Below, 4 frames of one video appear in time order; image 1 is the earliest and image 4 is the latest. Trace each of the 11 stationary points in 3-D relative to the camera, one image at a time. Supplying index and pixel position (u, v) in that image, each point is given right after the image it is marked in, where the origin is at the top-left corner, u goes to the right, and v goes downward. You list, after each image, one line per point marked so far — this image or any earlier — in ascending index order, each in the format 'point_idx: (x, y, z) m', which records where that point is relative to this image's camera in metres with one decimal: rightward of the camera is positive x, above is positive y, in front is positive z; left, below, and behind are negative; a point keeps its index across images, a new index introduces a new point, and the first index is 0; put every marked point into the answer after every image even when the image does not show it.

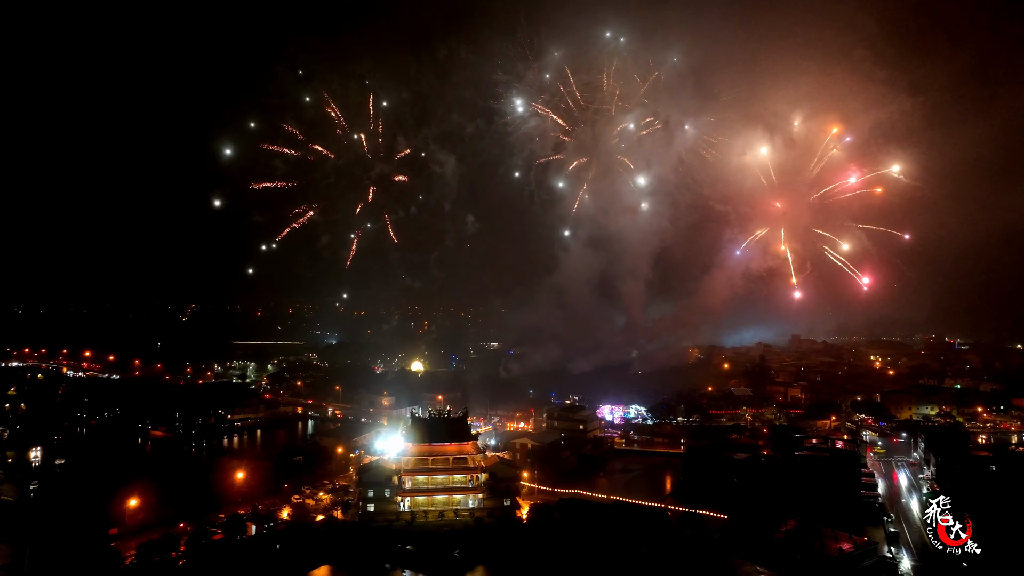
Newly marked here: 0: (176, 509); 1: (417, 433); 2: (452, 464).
0: (-7.1, -4.6, +11.4) m
1: (-2.3, -3.3, +12.4) m
2: (-1.4, -3.9, +12.1) m
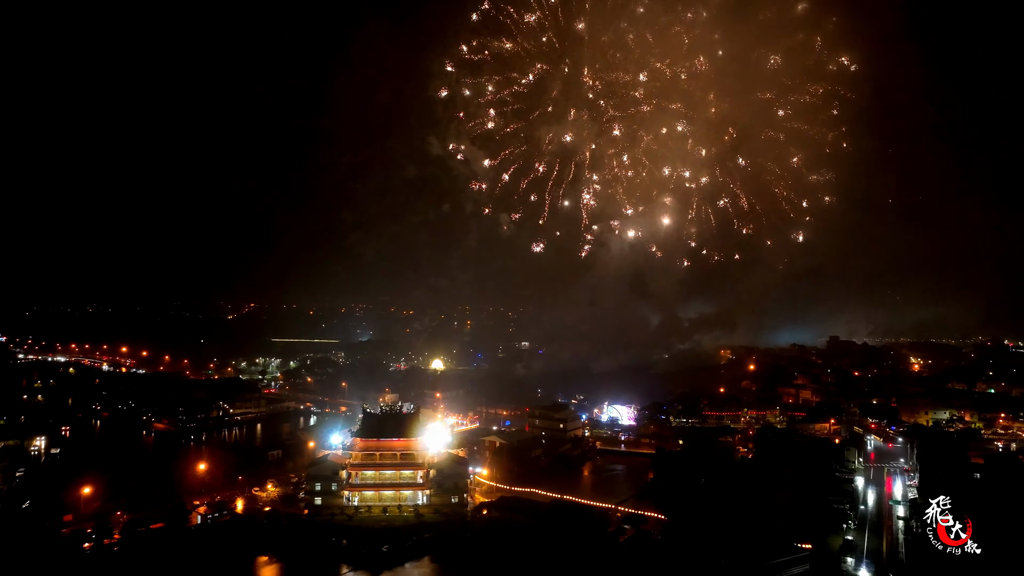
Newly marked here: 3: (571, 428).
0: (-8.3, -4.5, +11.7) m
1: (-3.4, -3.2, +12.4) m
2: (-2.5, -3.8, +12.0) m
3: (+2.0, -4.8, +18.9) m
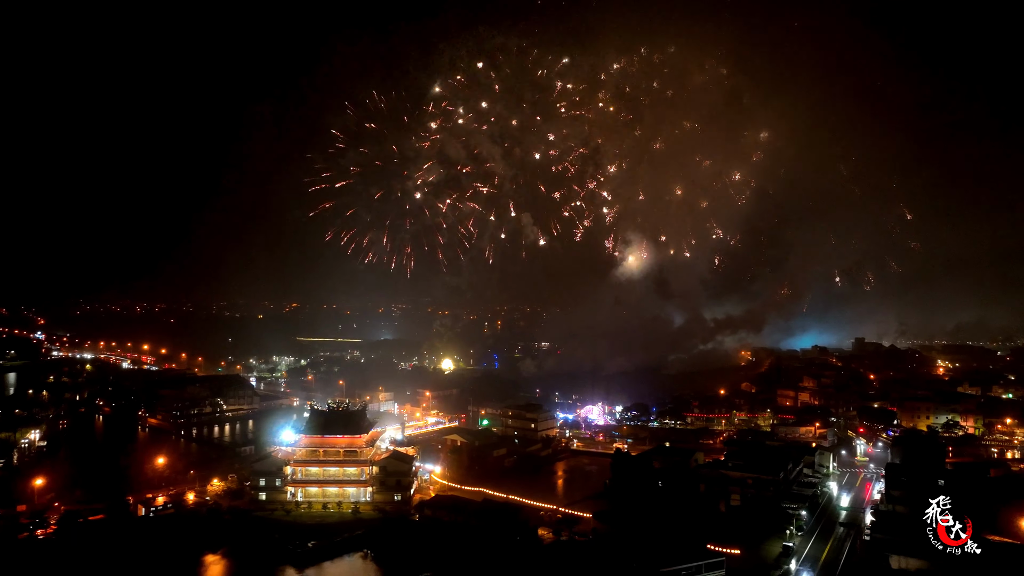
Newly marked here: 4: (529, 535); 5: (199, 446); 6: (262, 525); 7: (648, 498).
0: (-9.5, -4.5, +12.1) m
1: (-4.6, -3.1, +12.5) m
2: (-3.7, -3.8, +12.1) m
3: (+1.1, -4.8, +18.8) m
4: (+0.3, -4.5, +10.0) m
5: (-10.1, -5.1, +17.6) m
6: (-4.9, -4.7, +10.8) m
7: (+3.1, -4.8, +12.4) m
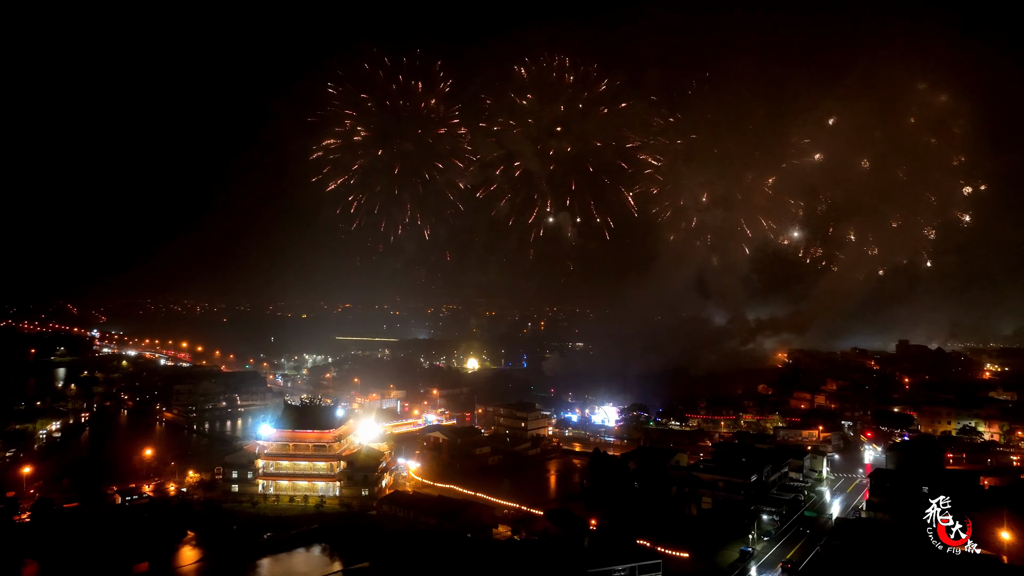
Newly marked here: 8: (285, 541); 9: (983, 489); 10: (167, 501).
0: (-10.2, -4.4, +12.7) m
1: (-5.3, -3.1, +12.8) m
2: (-4.5, -3.7, +12.4) m
3: (+0.7, -4.8, +18.7) m
4: (-0.5, -4.5, +10.0) m
5: (-10.5, -5.1, +18.2) m
6: (-5.8, -4.6, +11.1) m
7: (+2.3, -4.7, +12.2) m
8: (-4.1, -4.7, +10.1) m
9: (+9.5, -4.1, +10.9) m
10: (-7.3, -4.5, +11.6) m
